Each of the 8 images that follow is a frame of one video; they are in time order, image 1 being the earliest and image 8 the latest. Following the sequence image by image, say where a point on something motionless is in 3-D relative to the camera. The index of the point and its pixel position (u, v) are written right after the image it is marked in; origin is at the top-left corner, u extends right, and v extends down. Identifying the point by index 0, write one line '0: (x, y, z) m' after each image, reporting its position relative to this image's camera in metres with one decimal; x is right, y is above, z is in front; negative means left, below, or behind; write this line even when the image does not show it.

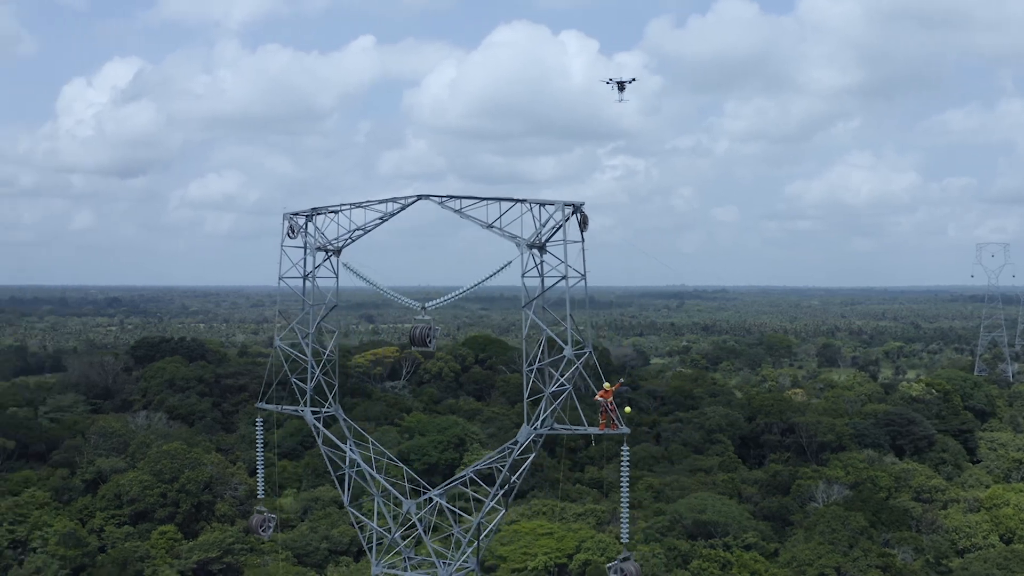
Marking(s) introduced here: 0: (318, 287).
0: (-1.8, 0.0, +15.2) m
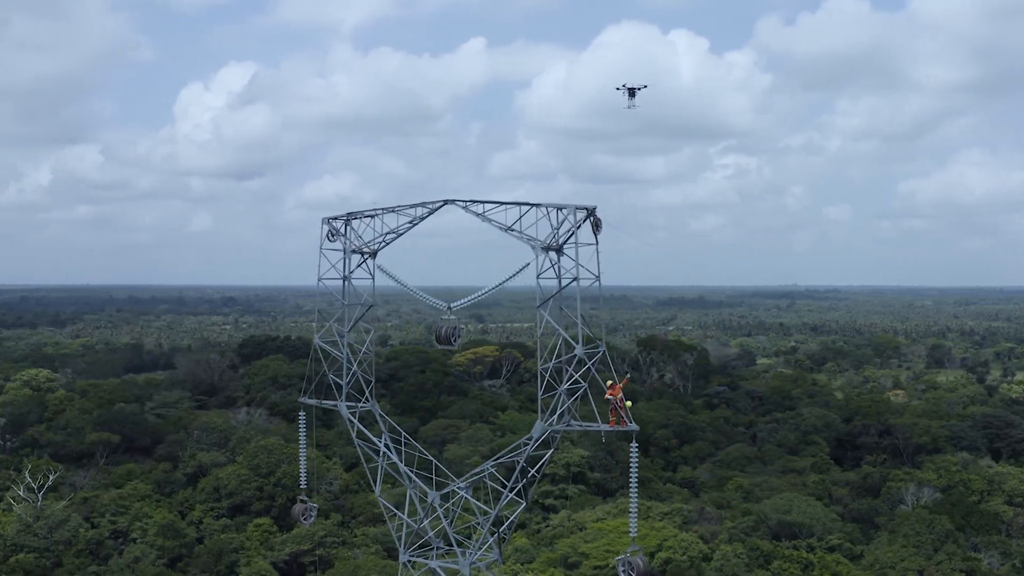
0: (-1.5, 0.0, +15.6) m
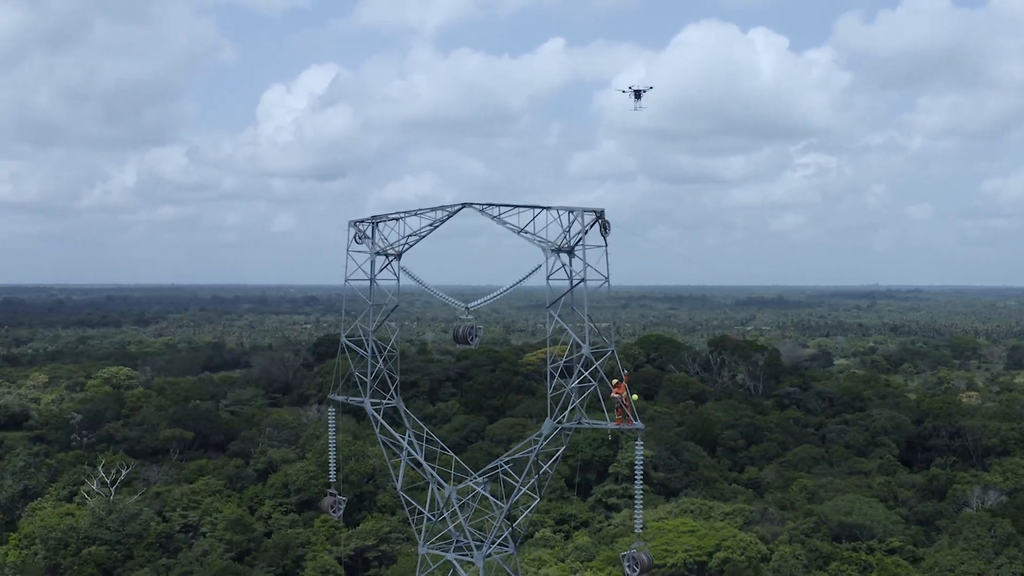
0: (-1.3, 0.0, +16.0) m
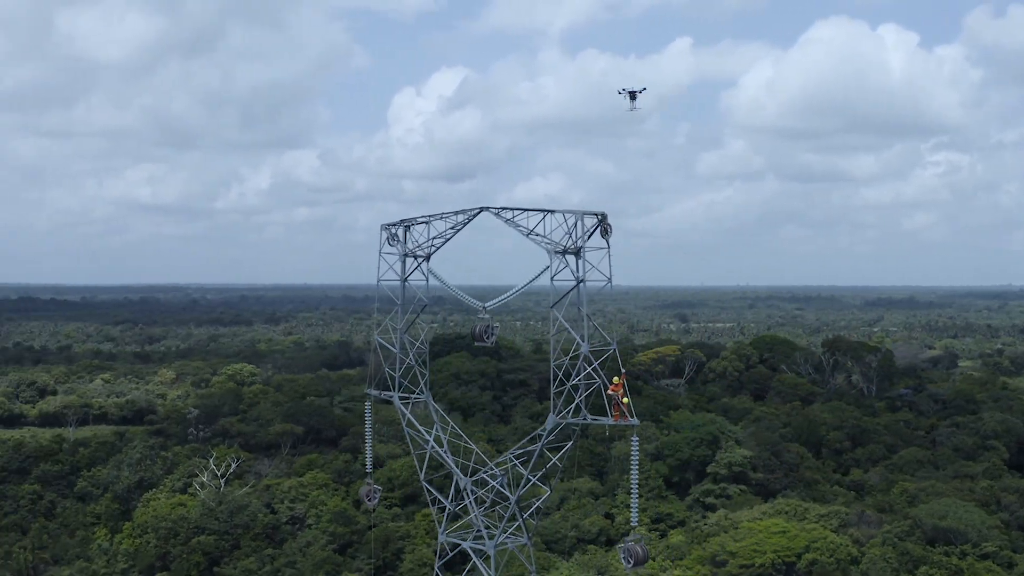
0: (-1.1, 0.0, +16.5) m
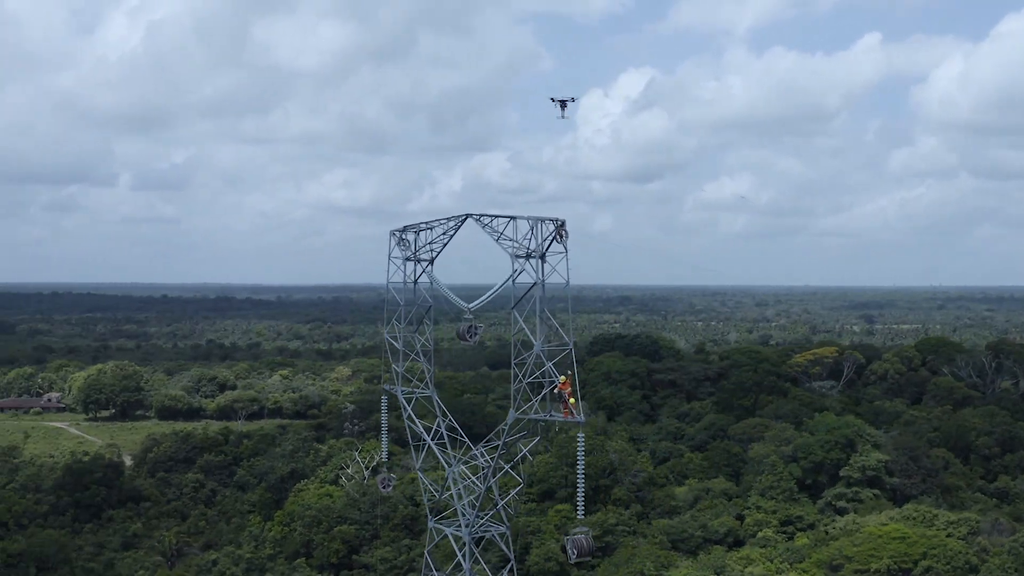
0: (-1.1, 0.0, +17.2) m
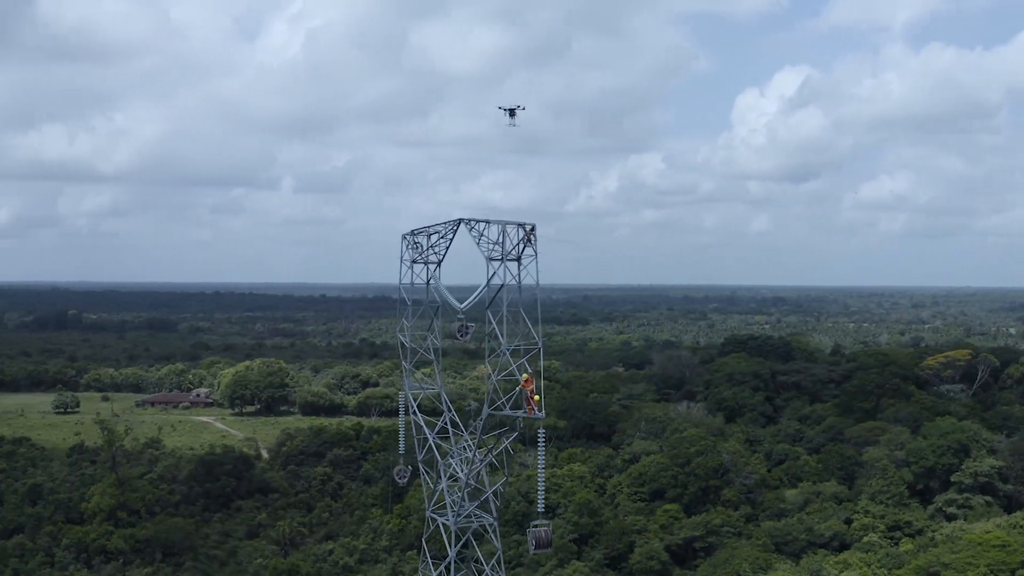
0: (-1.0, 0.0, +17.8) m
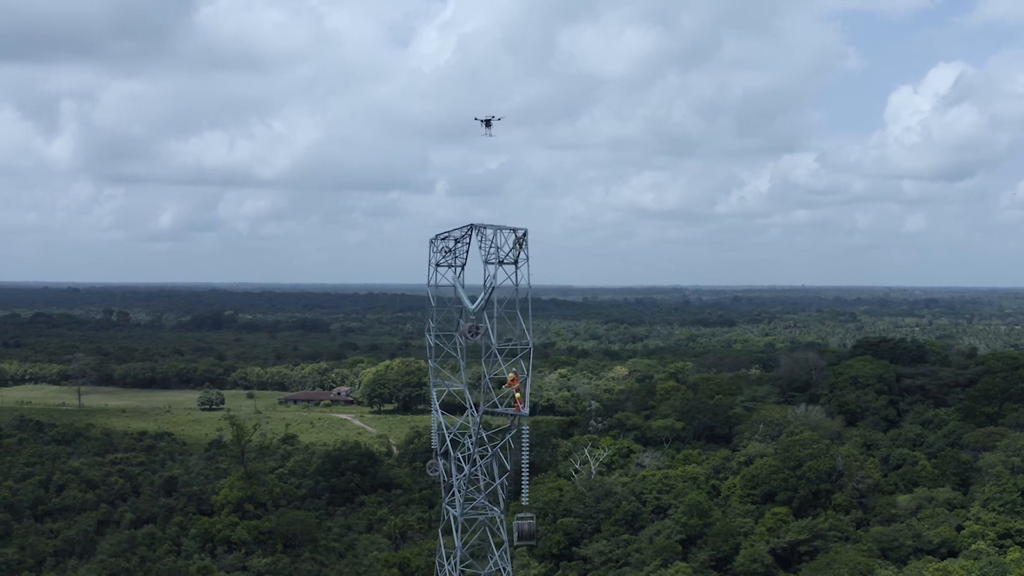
0: (-0.7, -0.1, +18.3) m
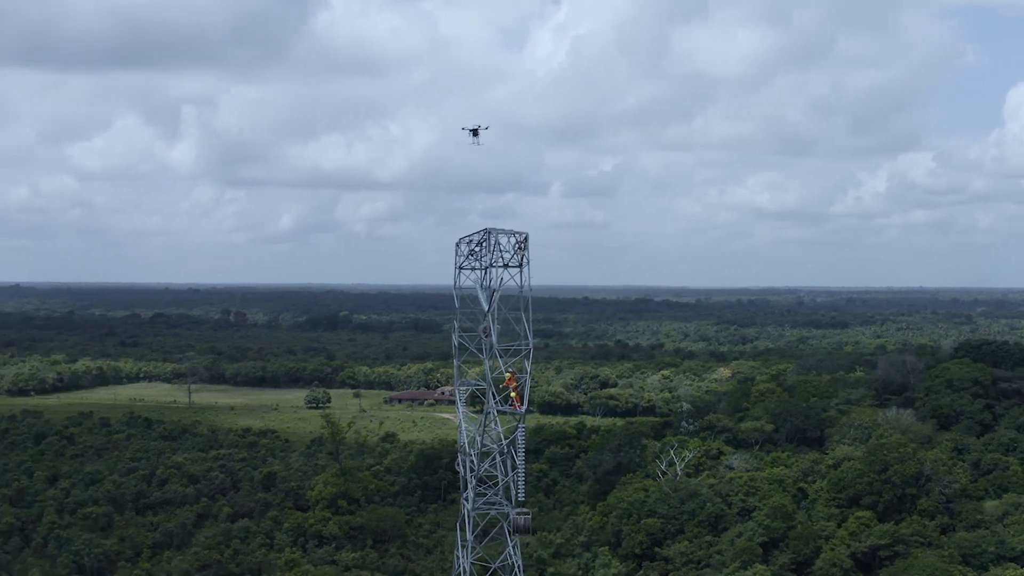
0: (-0.5, -0.1, +18.8) m
